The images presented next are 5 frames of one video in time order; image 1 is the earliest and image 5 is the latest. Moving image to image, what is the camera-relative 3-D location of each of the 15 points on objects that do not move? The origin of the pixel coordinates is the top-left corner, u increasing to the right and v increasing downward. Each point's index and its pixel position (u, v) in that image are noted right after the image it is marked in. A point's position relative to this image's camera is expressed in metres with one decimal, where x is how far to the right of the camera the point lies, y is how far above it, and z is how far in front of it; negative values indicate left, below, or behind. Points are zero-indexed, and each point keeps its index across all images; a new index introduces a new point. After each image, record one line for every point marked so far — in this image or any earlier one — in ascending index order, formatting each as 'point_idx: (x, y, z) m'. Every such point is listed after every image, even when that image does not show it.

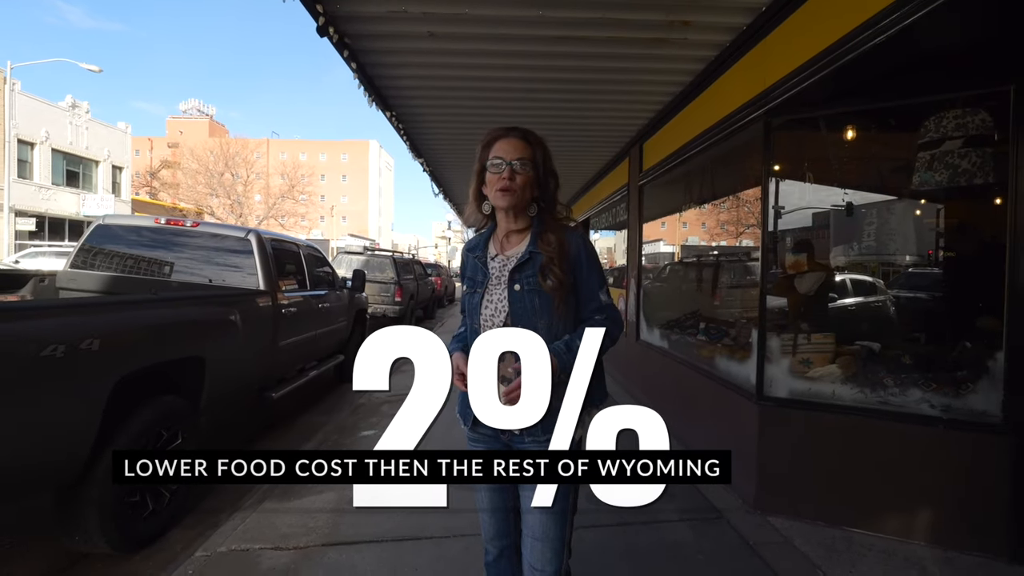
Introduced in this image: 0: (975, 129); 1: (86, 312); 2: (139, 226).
0: (+2.5, +0.9, +3.2) m
1: (-2.1, -0.1, +3.1) m
2: (-3.5, +0.6, +5.6) m
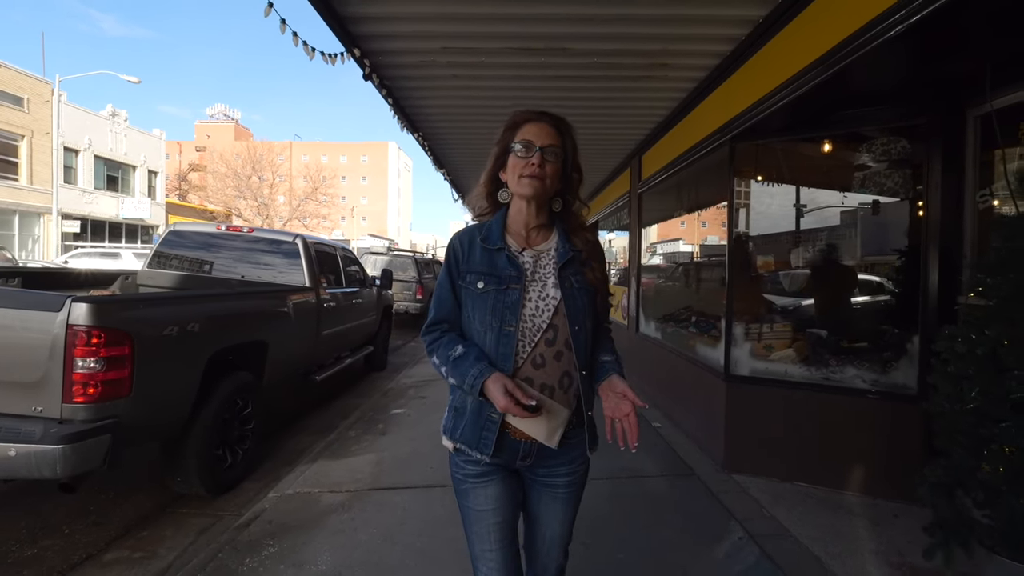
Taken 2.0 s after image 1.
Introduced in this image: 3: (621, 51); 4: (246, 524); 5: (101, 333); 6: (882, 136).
0: (+2.5, +0.9, +3.9) m
1: (-2.1, -0.1, +3.9) m
2: (-3.3, +0.6, +6.4) m
3: (+0.9, +1.9, +4.8) m
4: (-1.6, -1.4, +3.5) m
5: (-2.1, -0.2, +3.0) m
6: (+2.4, +1.0, +4.0) m
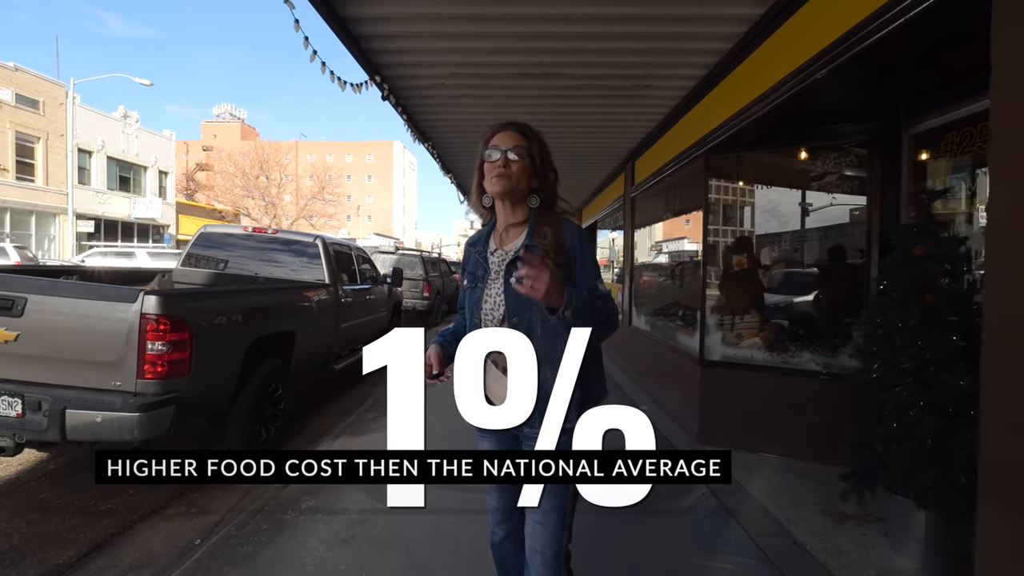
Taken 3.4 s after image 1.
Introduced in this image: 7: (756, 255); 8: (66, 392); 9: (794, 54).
0: (+2.5, +0.9, +4.5) m
1: (-2.1, -0.1, +4.5) m
2: (-3.3, +0.6, +7.0) m
3: (+0.9, +1.9, +5.4) m
4: (-1.6, -1.4, +4.1) m
5: (-2.1, -0.2, +3.6) m
6: (+2.4, +1.0, +4.5) m
7: (+2.1, +0.3, +5.0) m
8: (-2.6, -0.6, +3.5) m
9: (+1.8, +1.5, +3.8) m
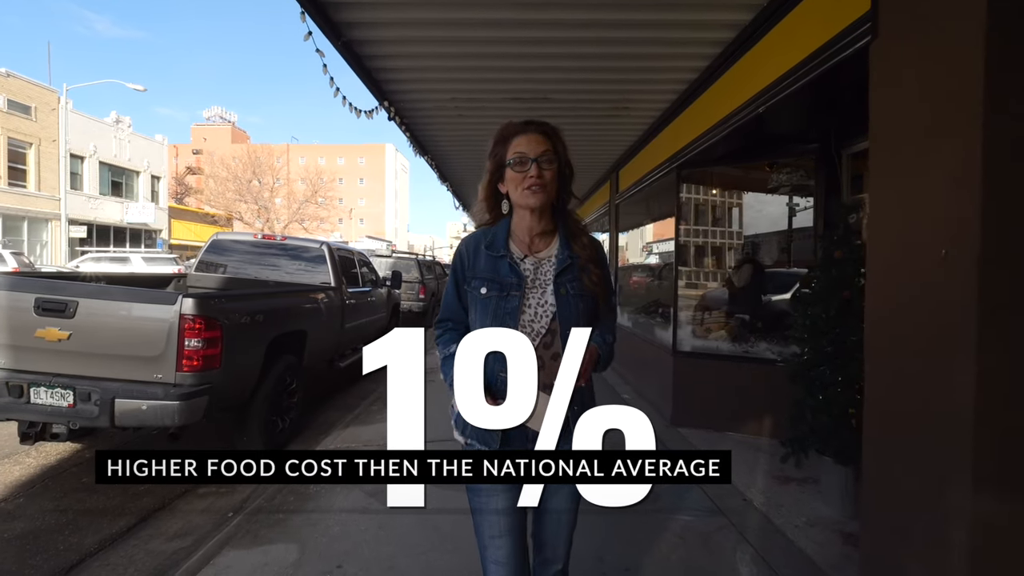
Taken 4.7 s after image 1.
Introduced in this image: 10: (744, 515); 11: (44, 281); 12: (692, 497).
0: (+2.4, +0.9, +5.1) m
1: (-2.1, -0.1, +5.0) m
2: (-3.4, +0.6, +7.5) m
3: (+0.8, +1.9, +5.9) m
4: (-1.6, -1.4, +4.6) m
5: (-2.1, -0.2, +4.1) m
6: (+2.4, +1.1, +5.1) m
7: (+2.0, +0.3, +5.6) m
8: (-2.7, -0.6, +4.0) m
9: (+1.7, +1.5, +4.4) m
10: (+1.3, -1.3, +3.4) m
11: (-3.2, 0.0, +4.0) m
12: (+1.1, -1.3, +3.7) m
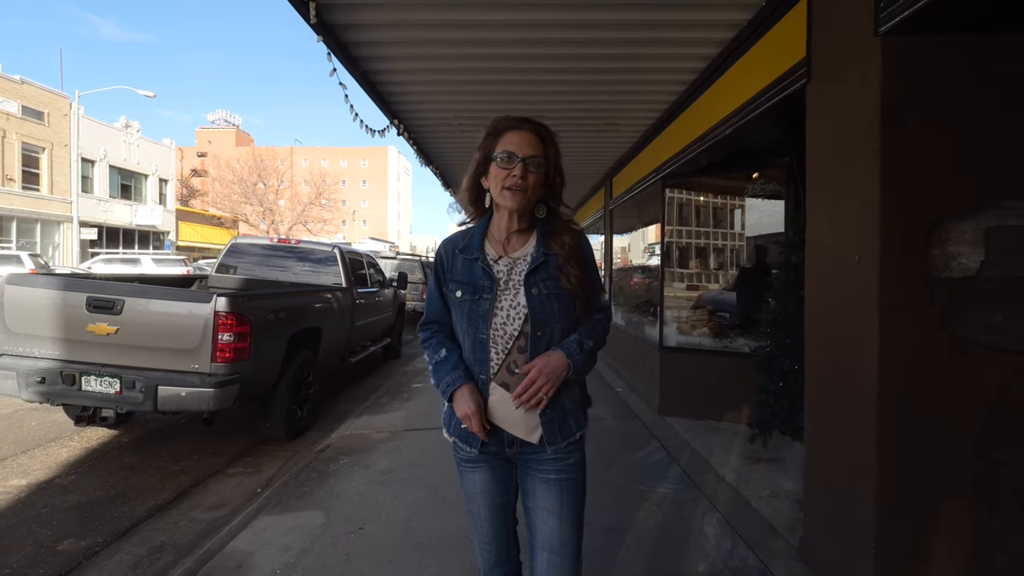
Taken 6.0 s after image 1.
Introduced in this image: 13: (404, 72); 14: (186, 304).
0: (+2.4, +0.9, +5.5) m
1: (-2.1, -0.1, +5.5) m
2: (-3.4, +0.6, +8.0) m
3: (+0.8, +1.9, +6.4) m
4: (-1.7, -1.4, +5.1) m
5: (-2.1, -0.2, +4.6) m
6: (+2.4, +1.1, +5.6) m
7: (+2.0, +0.3, +6.0) m
8: (-2.7, -0.6, +4.5) m
9: (+1.7, +1.5, +4.8) m
10: (+1.3, -1.3, +3.8) m
11: (-3.2, 0.0, +4.5) m
12: (+1.1, -1.3, +4.1) m
13: (-1.0, +1.9, +5.2) m
14: (-2.5, -0.1, +4.5) m
